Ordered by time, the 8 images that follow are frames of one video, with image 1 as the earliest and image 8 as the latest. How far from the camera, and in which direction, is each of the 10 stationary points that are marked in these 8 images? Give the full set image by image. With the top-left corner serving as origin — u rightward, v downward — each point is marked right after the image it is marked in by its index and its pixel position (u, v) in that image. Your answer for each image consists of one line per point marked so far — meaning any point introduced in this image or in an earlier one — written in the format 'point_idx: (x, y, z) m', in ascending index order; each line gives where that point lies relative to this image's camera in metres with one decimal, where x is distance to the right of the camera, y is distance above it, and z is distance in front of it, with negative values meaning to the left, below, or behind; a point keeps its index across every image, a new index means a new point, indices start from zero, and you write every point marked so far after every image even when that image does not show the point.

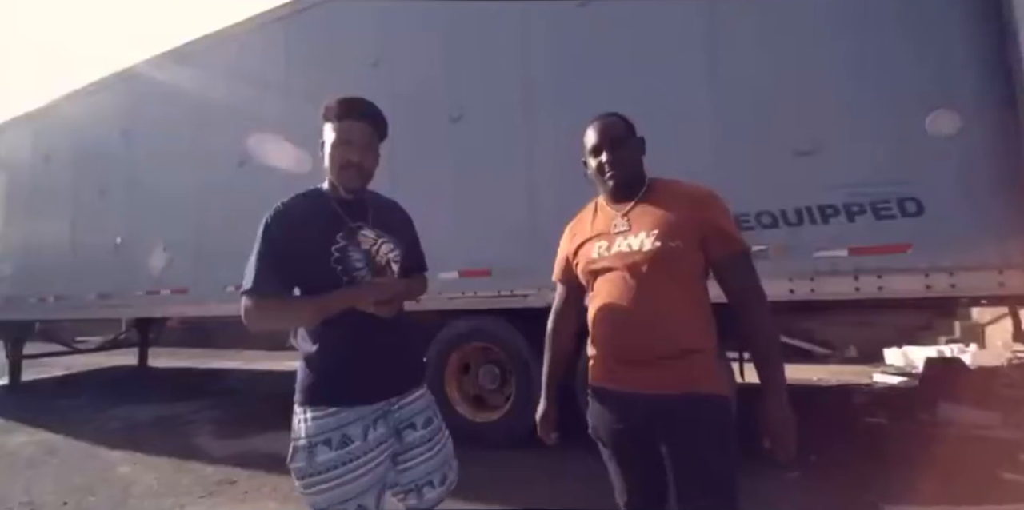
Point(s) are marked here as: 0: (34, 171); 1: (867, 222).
0: (-7.6, +1.4, +6.9) m
1: (+2.2, +0.2, +2.8) m
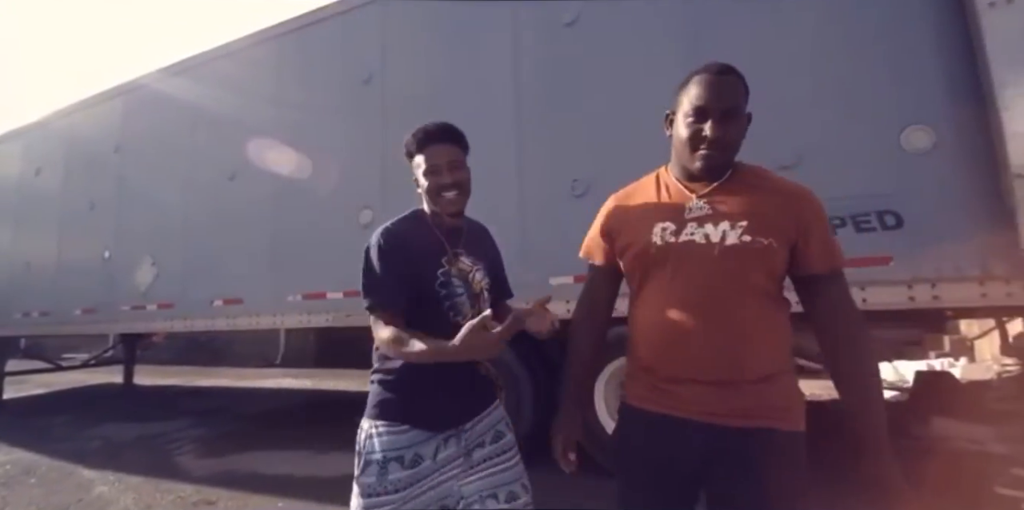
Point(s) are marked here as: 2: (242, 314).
0: (-7.7, +1.1, +6.9) m
1: (+2.1, +0.1, +2.8) m
2: (-3.0, -0.7, +4.9) m
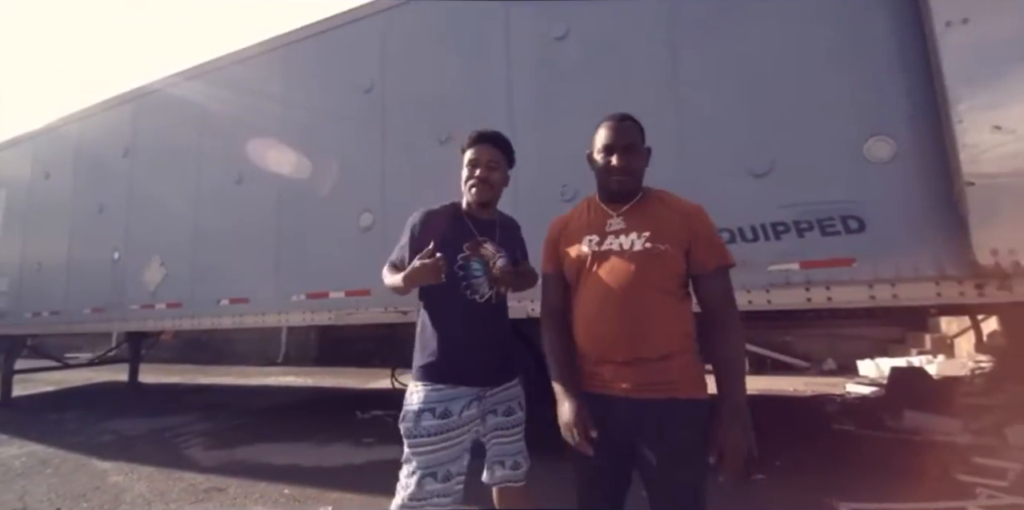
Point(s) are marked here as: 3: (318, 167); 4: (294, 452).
0: (-7.8, +1.1, +7.1) m
1: (+2.1, +0.1, +3.0) m
2: (-3.0, -0.7, +5.1) m
3: (-2.6, +0.9, +4.9) m
4: (-2.1, -1.9, +4.2) m
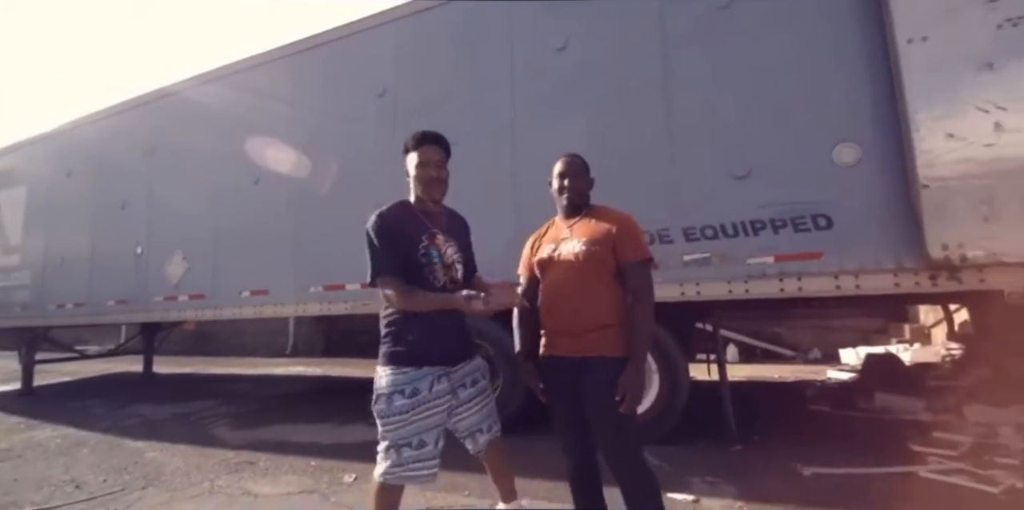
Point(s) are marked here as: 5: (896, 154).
0: (-7.8, +1.2, +7.4) m
1: (+2.1, +0.2, +3.3) m
2: (-3.0, -0.6, +5.4) m
3: (-2.5, +0.9, +5.2) m
4: (-2.0, -1.8, +4.5) m
5: (+2.8, +0.7, +3.1) m
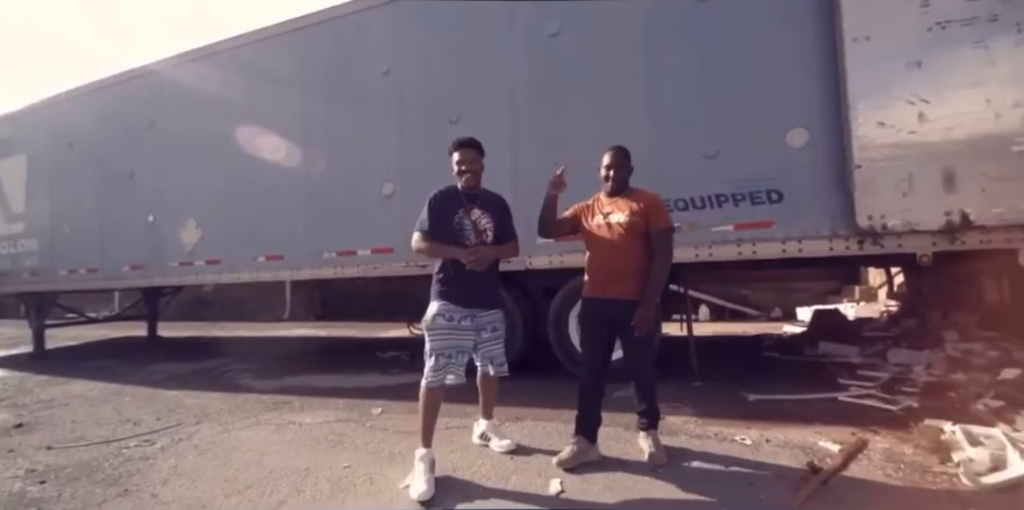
0: (-7.9, +1.8, +7.5) m
1: (+2.1, +0.4, +3.9) m
2: (-3.1, -0.2, +5.8) m
3: (-2.6, +1.3, +5.6) m
4: (-2.1, -1.5, +5.1) m
5: (+2.8, +1.0, +3.7) m
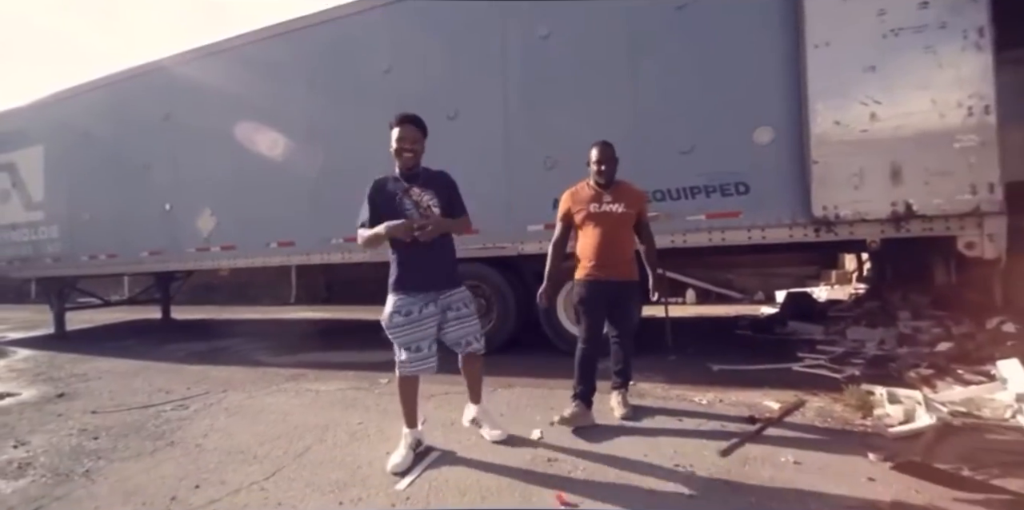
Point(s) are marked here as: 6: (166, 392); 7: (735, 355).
0: (-8.0, +2.0, +7.9) m
1: (+2.0, +0.6, +4.3) m
2: (-3.1, 0.0, +6.3) m
3: (-2.7, +1.5, +5.9) m
4: (-2.1, -1.3, +5.5) m
5: (+2.7, +1.1, +4.1) m
6: (-3.6, -1.4, +4.5) m
7: (+2.3, -1.0, +4.5) m
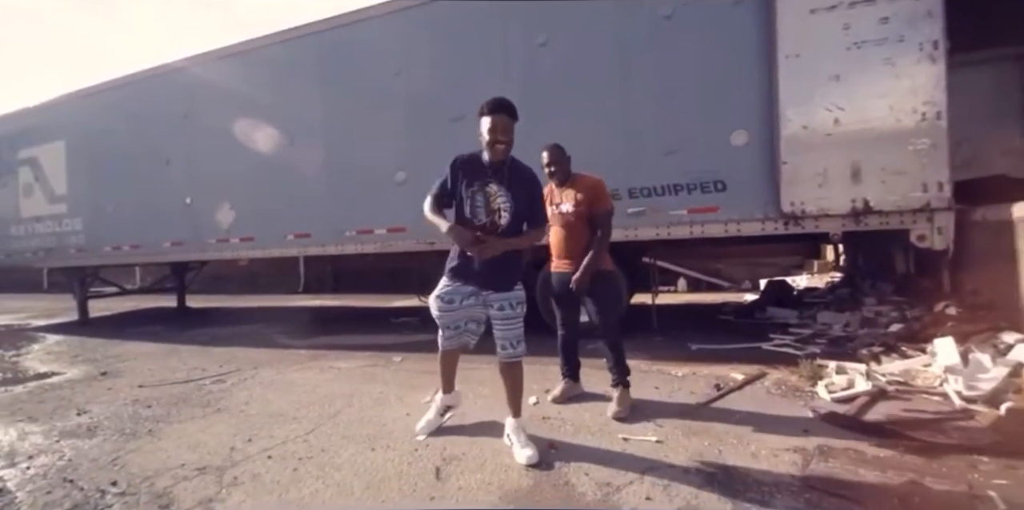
0: (-8.0, +2.2, +8.3) m
1: (+2.0, +0.7, +4.7) m
2: (-3.1, +0.2, +6.7) m
3: (-2.7, +1.7, +6.4) m
4: (-2.1, -1.2, +6.0) m
5: (+2.7, +1.2, +4.5) m
6: (-3.6, -1.3, +5.0) m
7: (+2.3, -0.9, +5.0) m
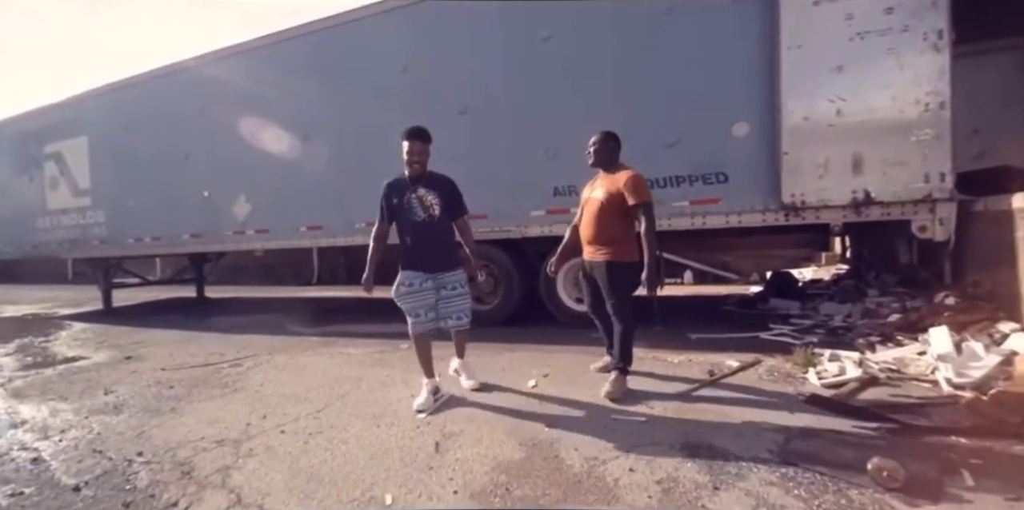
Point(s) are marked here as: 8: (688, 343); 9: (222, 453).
0: (-7.8, +2.4, +8.6) m
1: (+2.1, +0.8, +4.8) m
2: (-3.0, +0.3, +6.9) m
3: (-2.6, +1.8, +6.5) m
4: (-2.1, -1.0, +6.2) m
5: (+2.7, +1.3, +4.5) m
6: (-3.6, -1.2, +5.2) m
7: (+2.4, -0.8, +5.0) m
8: (+1.8, -0.9, +4.4) m
9: (-1.7, -1.2, +2.6) m
